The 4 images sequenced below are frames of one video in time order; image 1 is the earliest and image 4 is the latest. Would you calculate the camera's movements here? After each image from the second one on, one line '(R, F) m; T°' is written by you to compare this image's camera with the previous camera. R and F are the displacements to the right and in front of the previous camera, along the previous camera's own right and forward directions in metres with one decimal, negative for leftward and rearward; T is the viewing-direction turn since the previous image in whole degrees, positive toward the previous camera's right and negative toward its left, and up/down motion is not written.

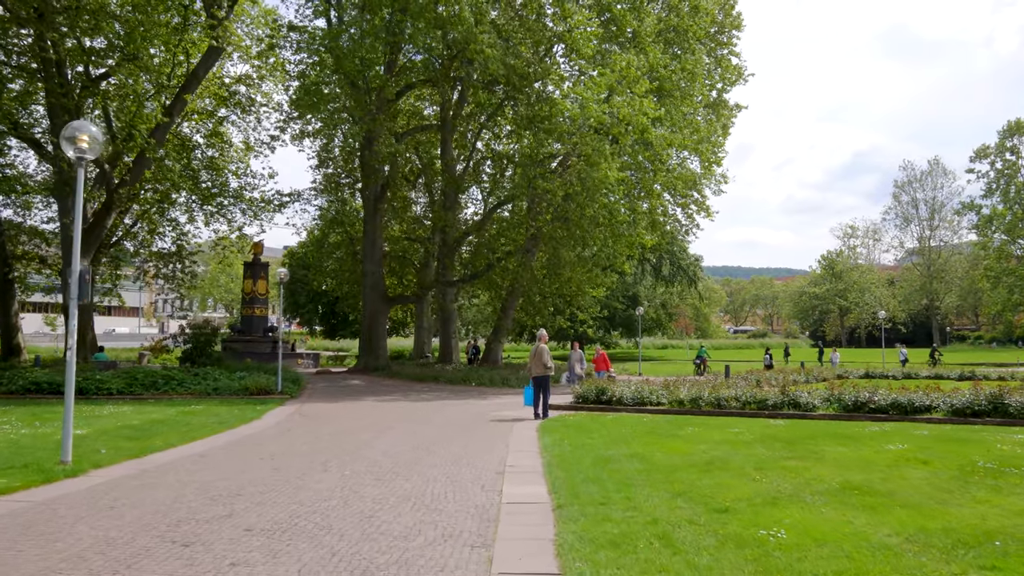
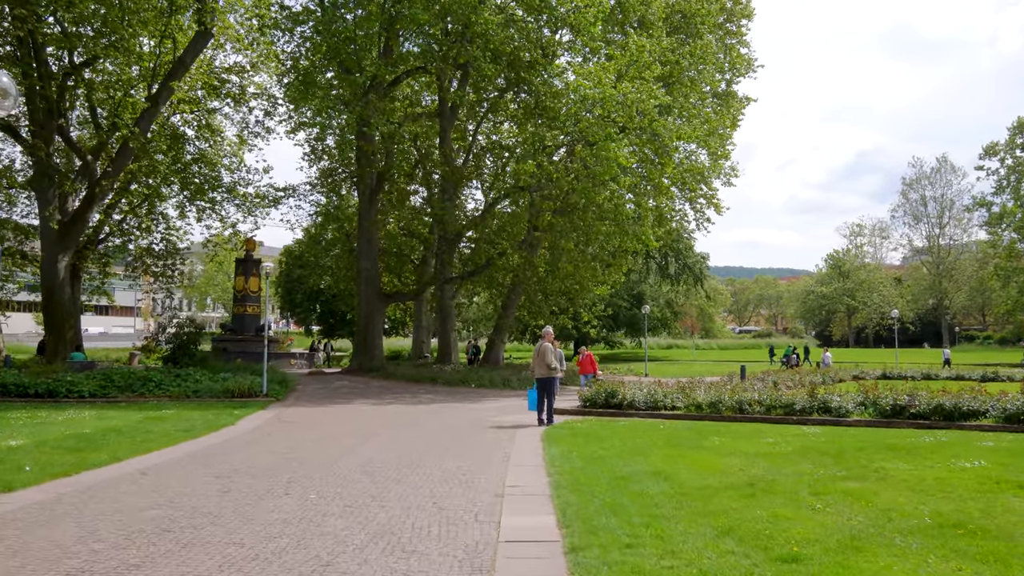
(0.0, +1.4) m; 0°
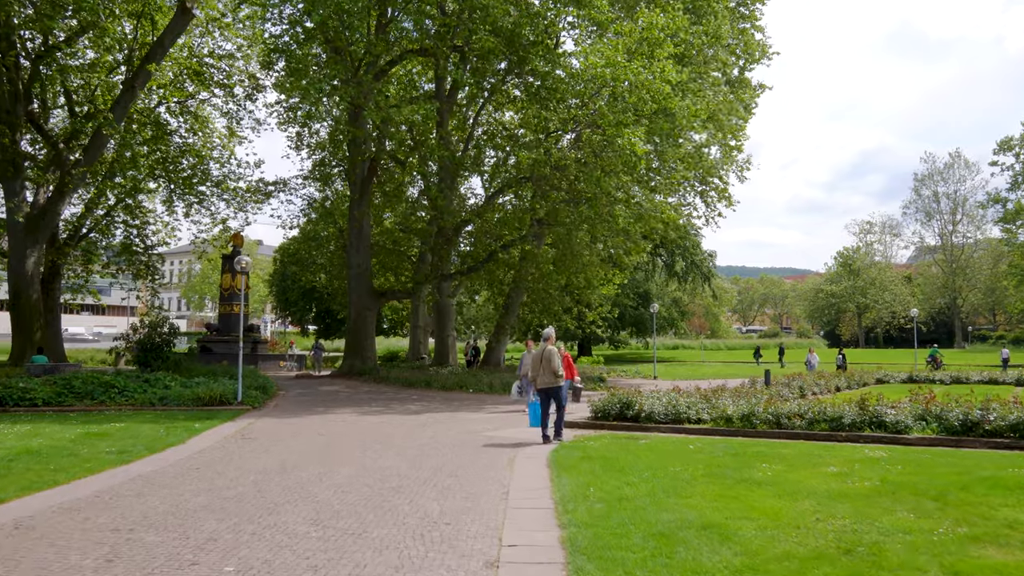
(0.0, +1.9) m; 0°
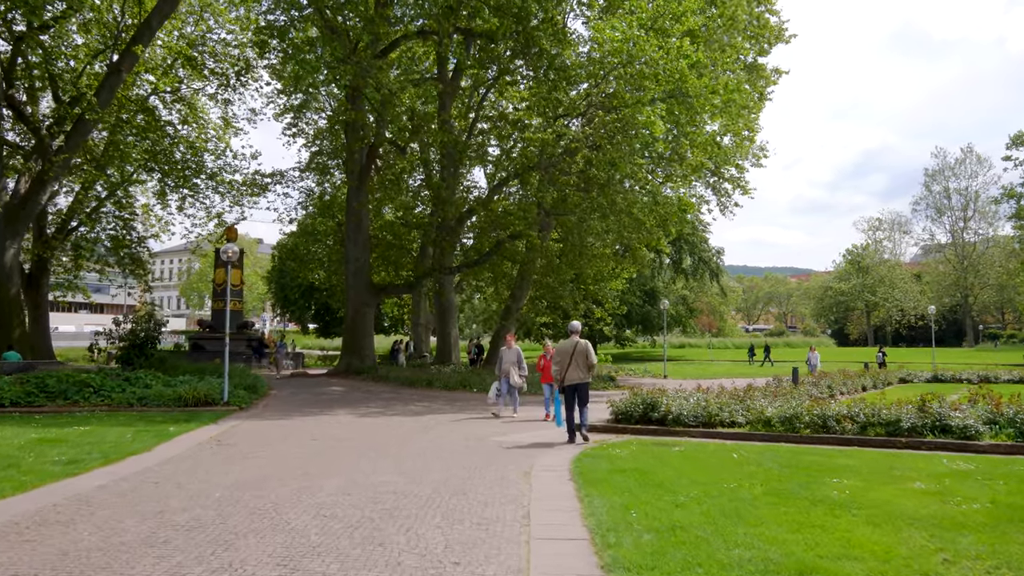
(-0.1, +1.4) m; 0°
